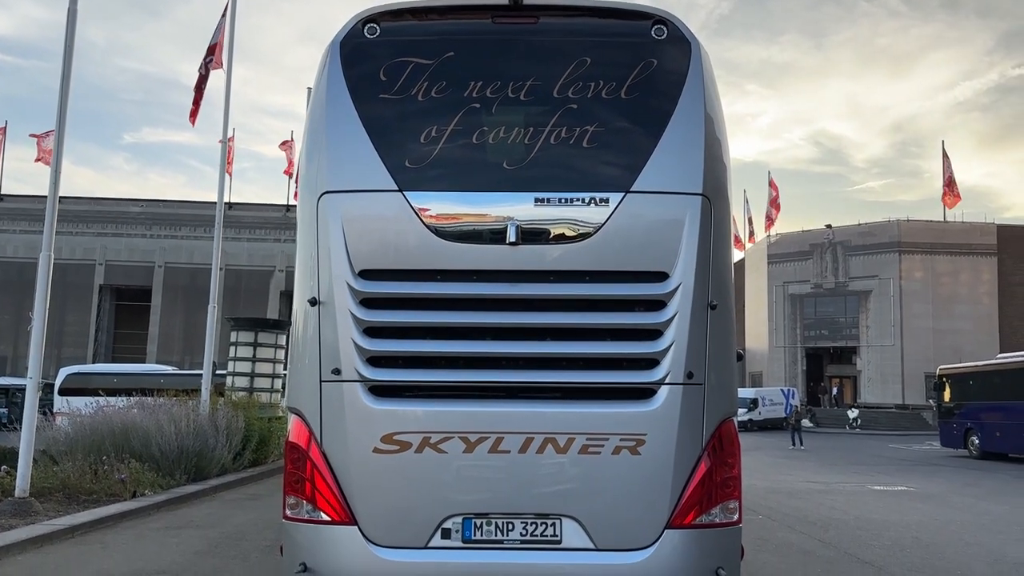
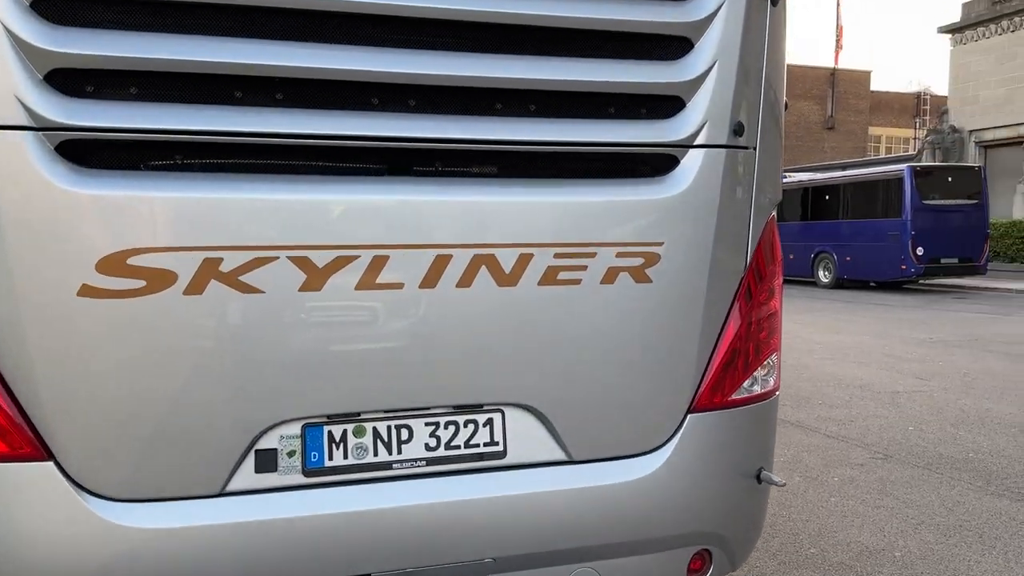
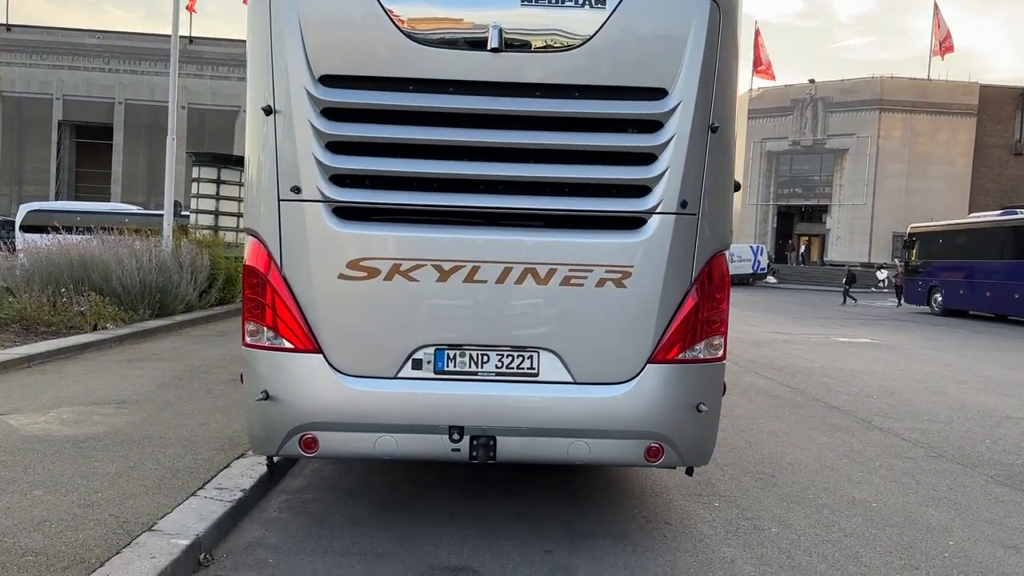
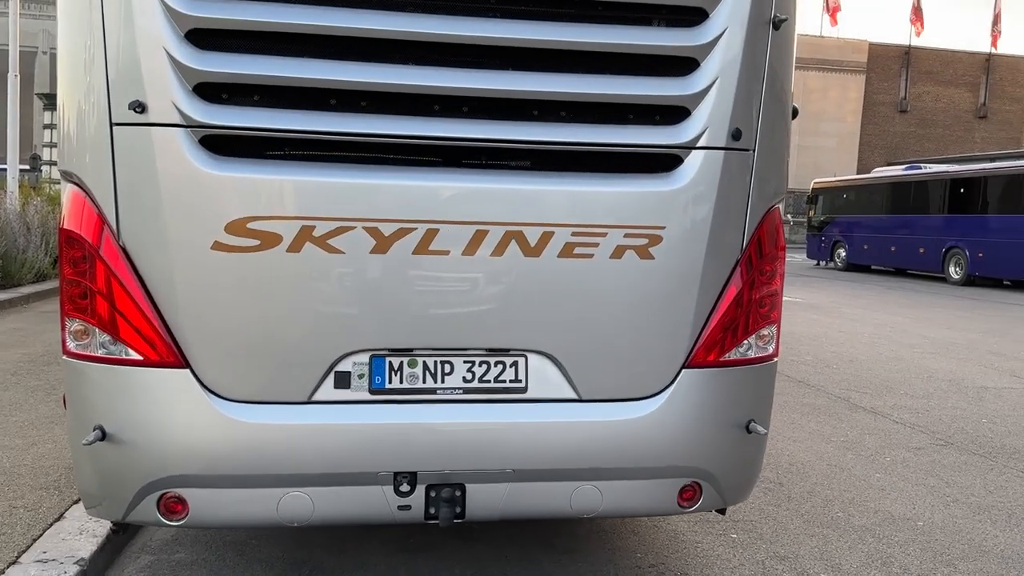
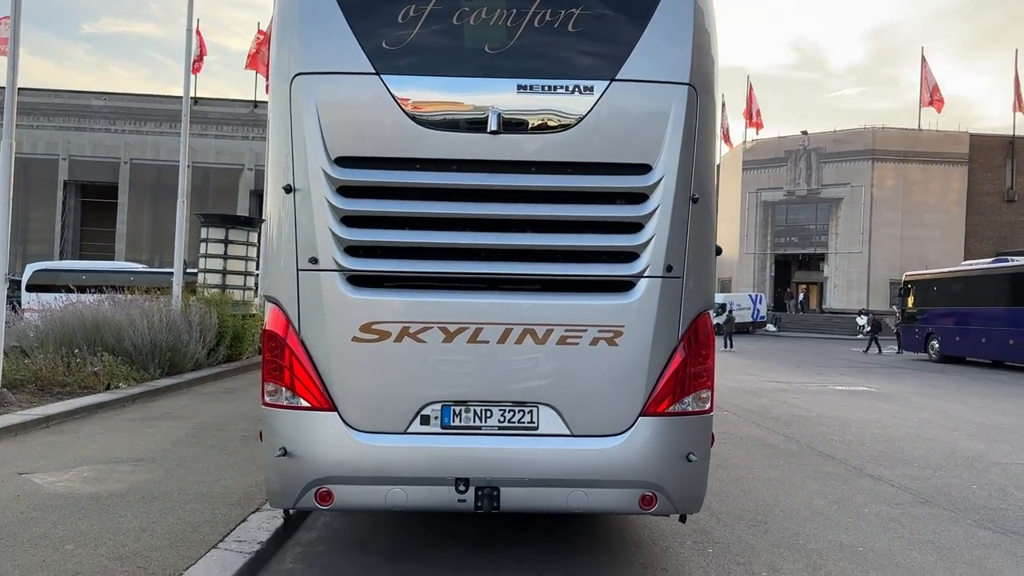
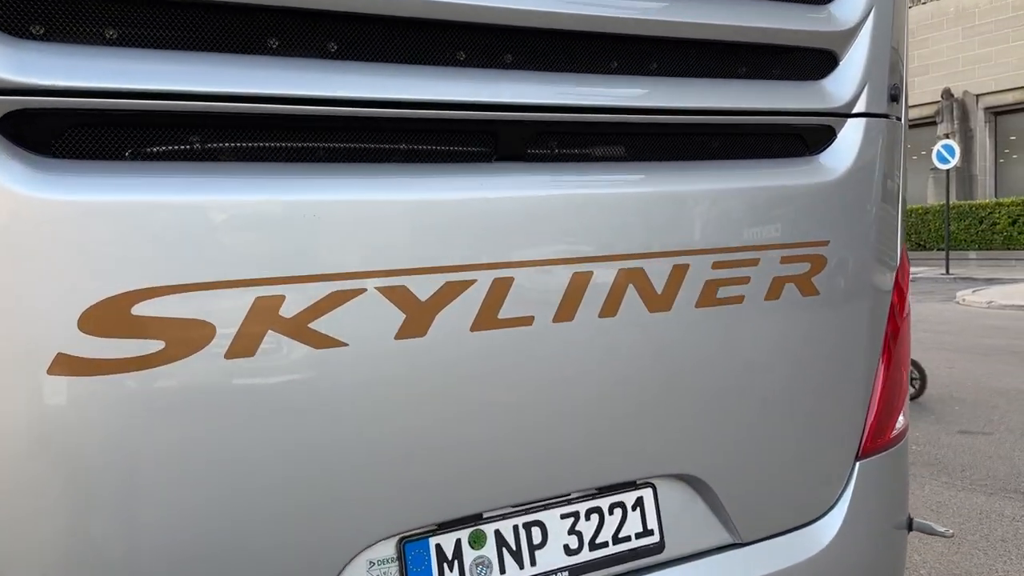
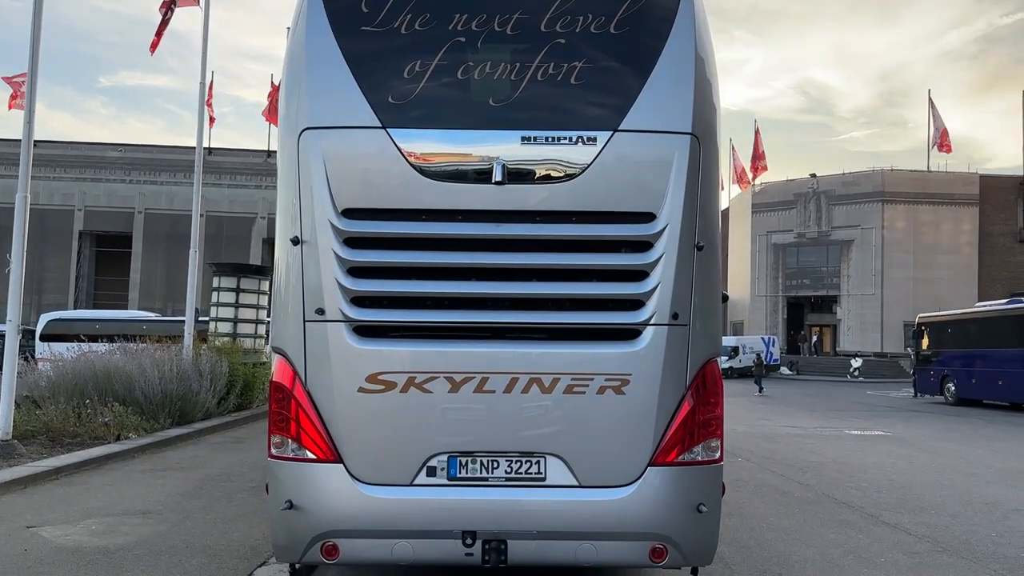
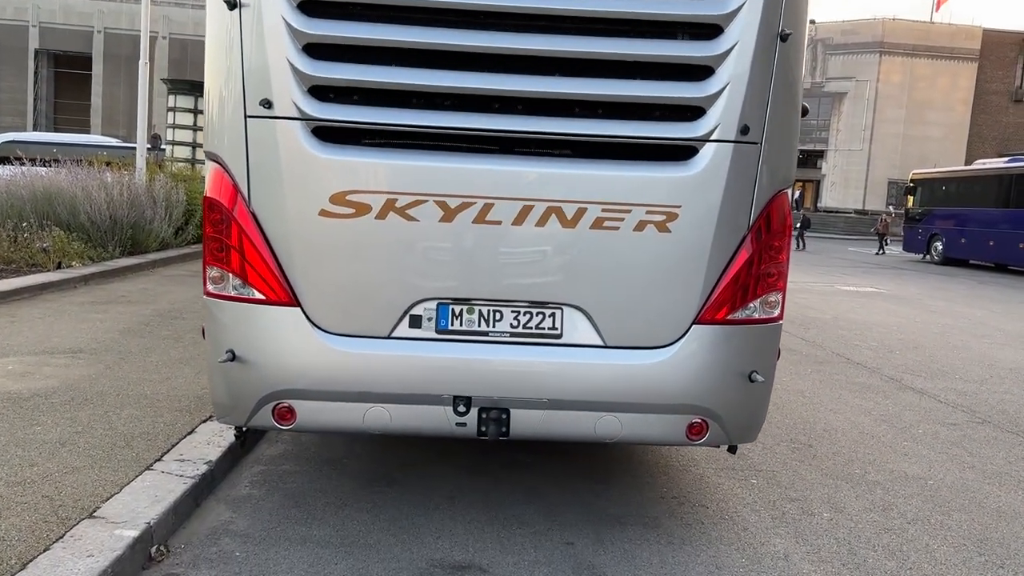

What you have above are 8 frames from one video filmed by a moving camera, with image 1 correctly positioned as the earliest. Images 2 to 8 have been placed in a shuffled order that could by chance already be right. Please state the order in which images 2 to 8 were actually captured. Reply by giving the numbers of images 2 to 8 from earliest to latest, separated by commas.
7, 5, 3, 8, 4, 2, 6
